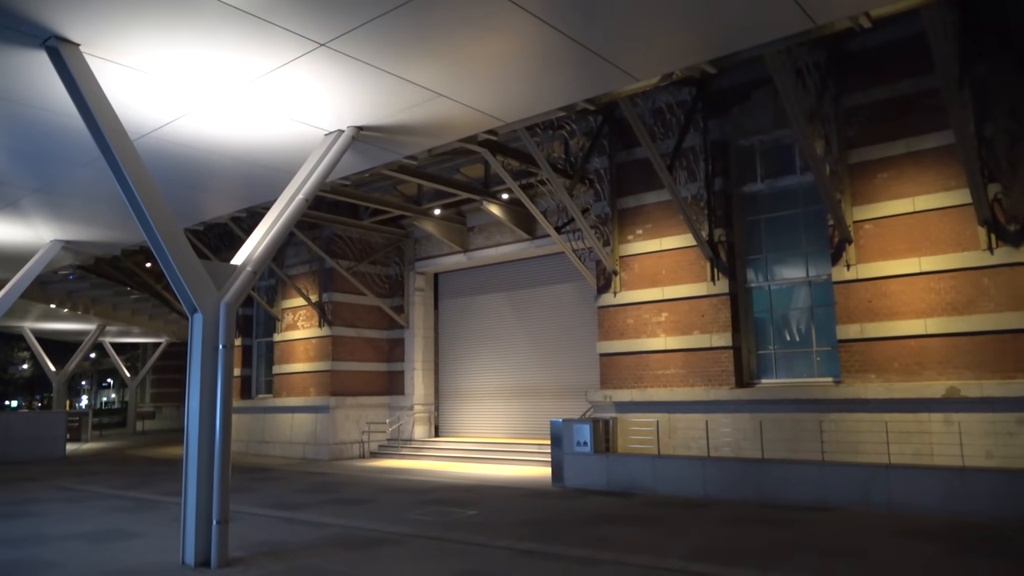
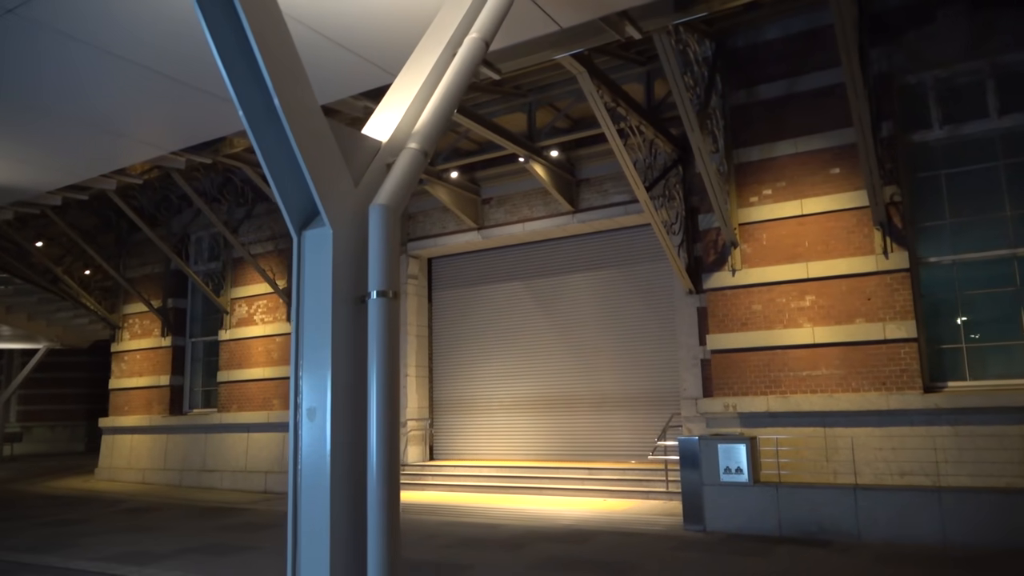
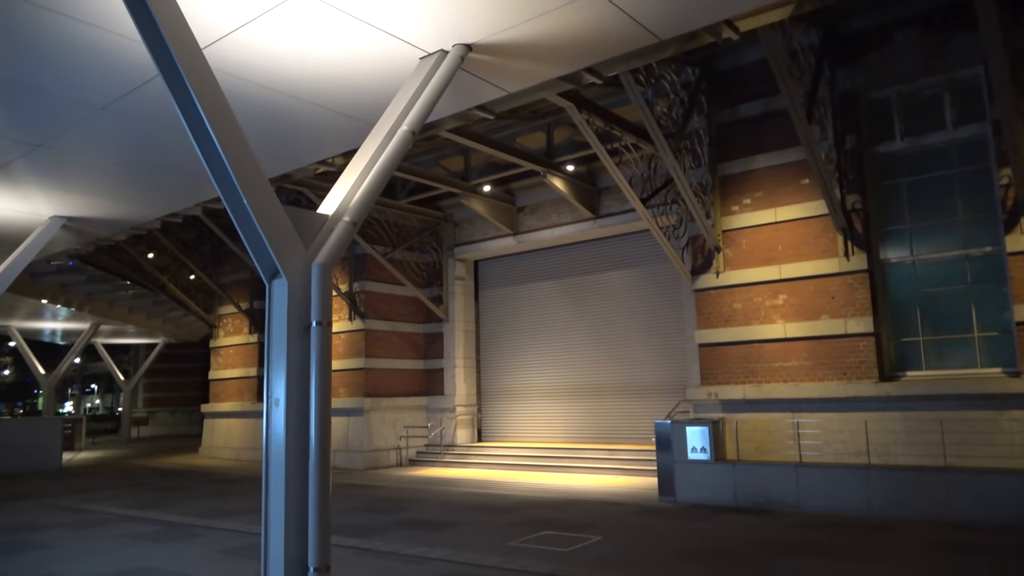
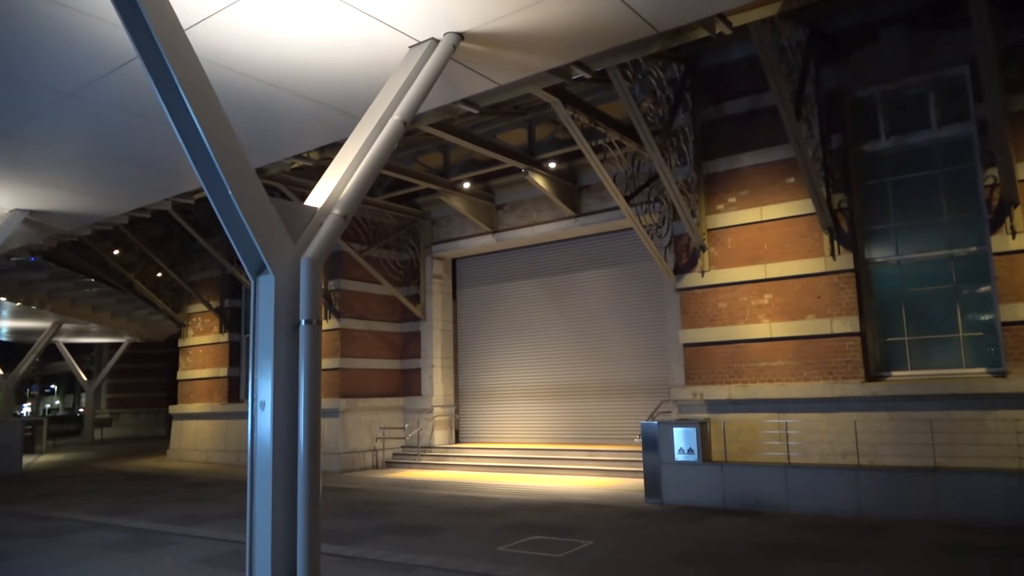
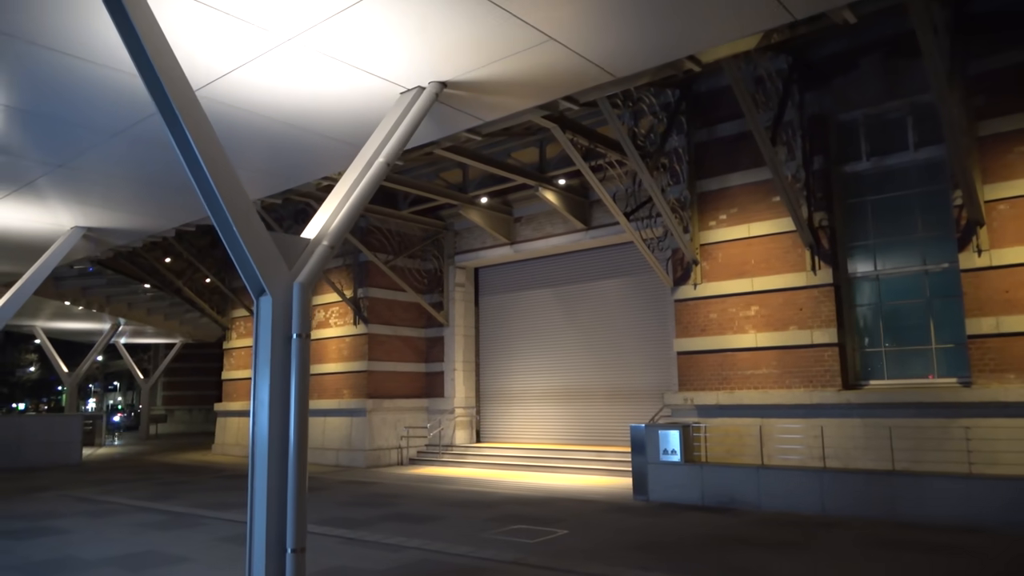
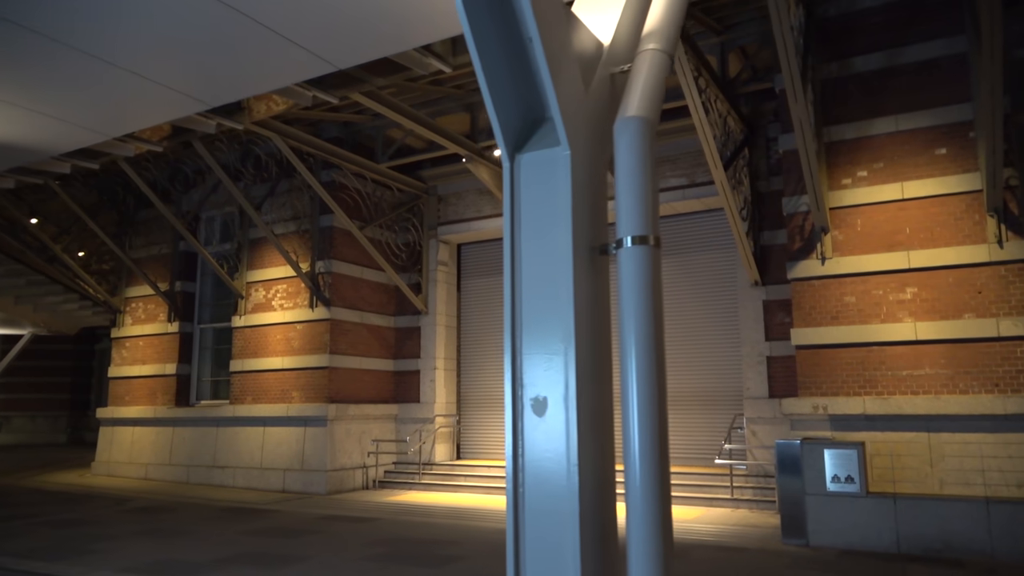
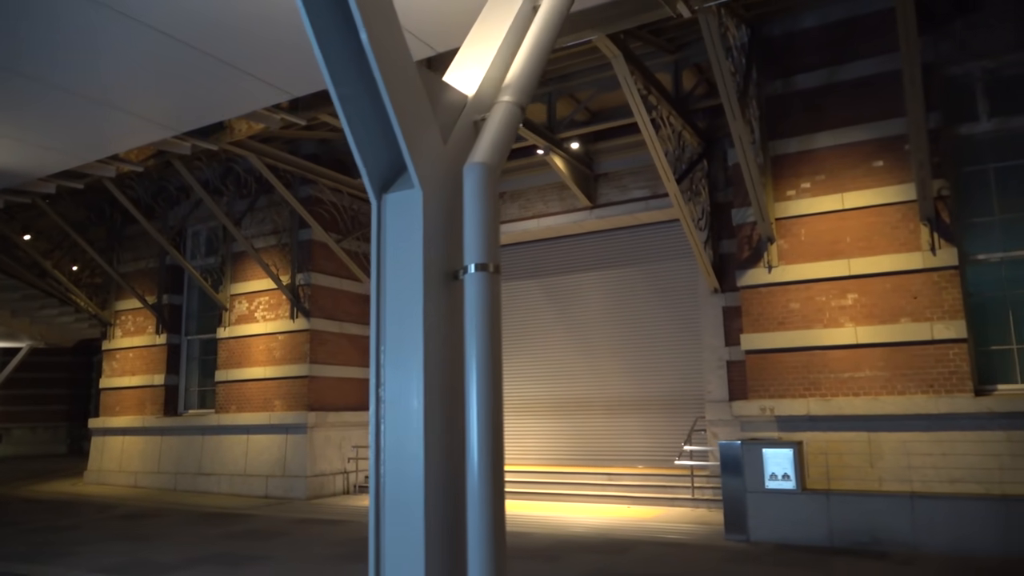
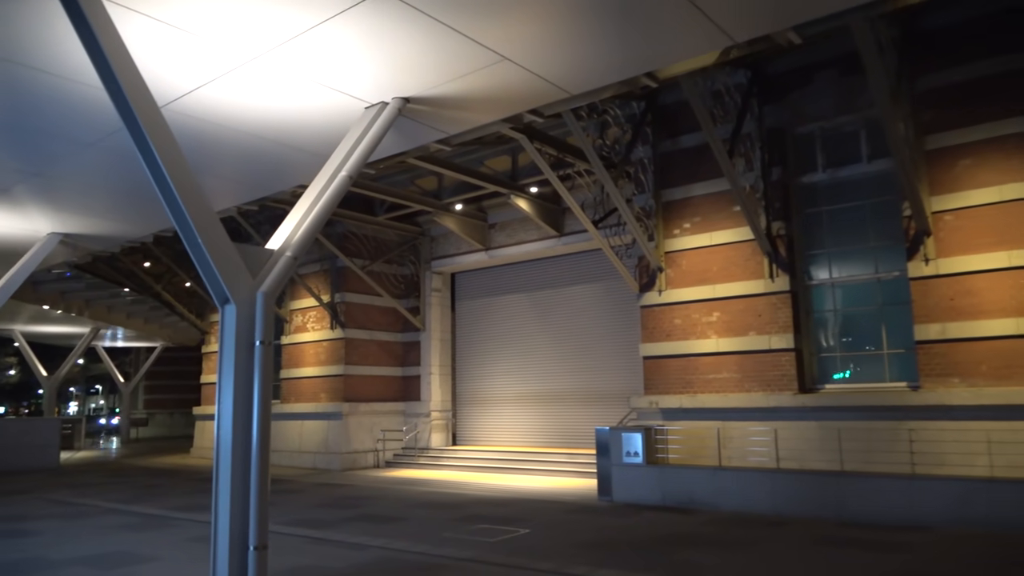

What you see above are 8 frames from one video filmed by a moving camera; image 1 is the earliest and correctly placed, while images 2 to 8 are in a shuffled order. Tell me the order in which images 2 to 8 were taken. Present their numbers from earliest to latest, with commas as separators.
8, 5, 3, 4, 2, 7, 6
